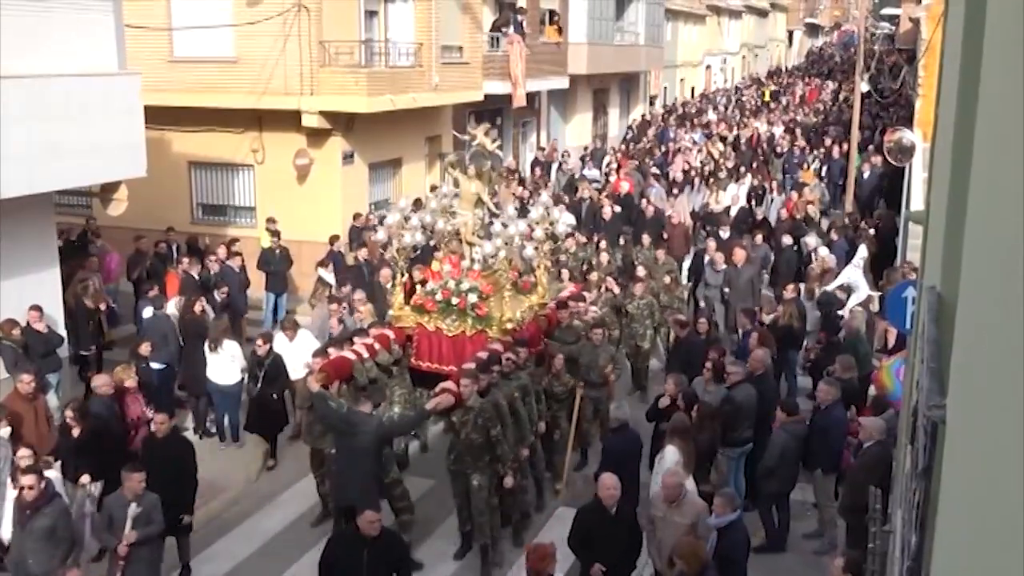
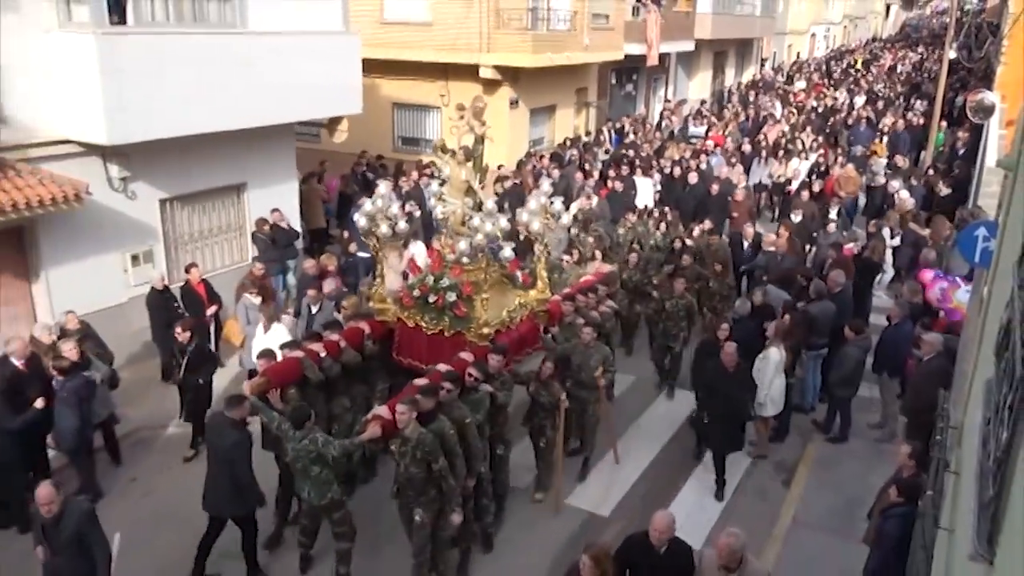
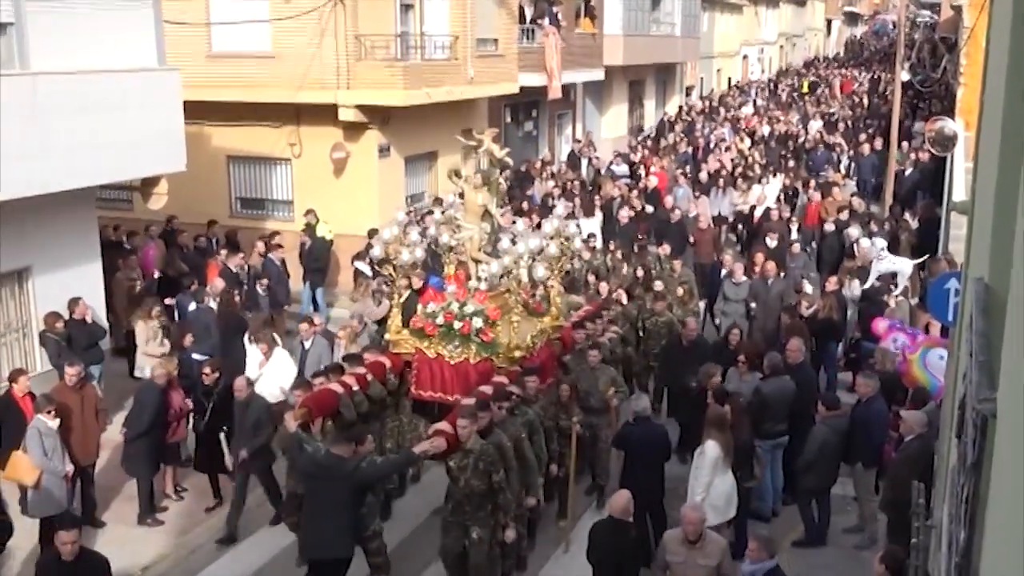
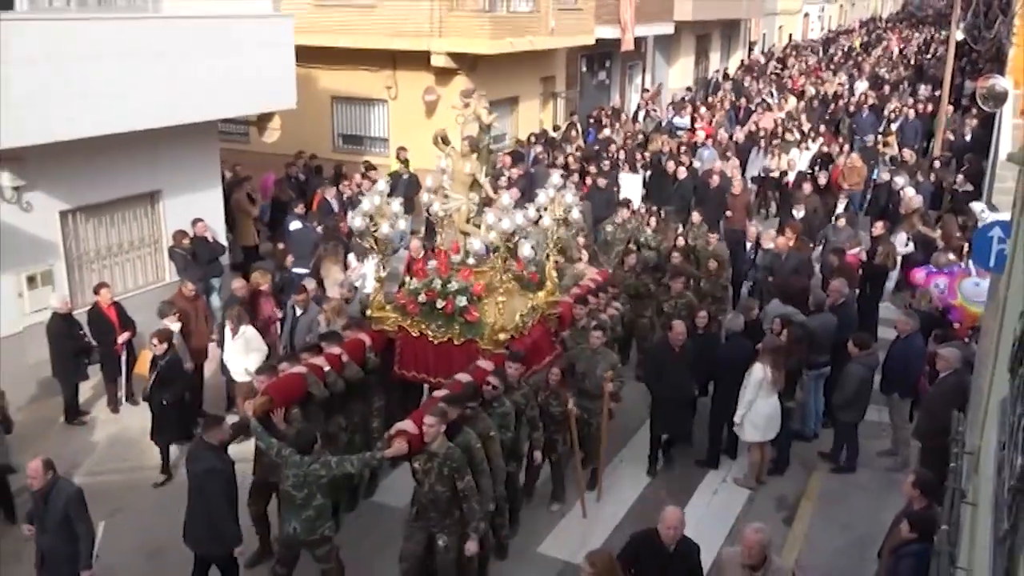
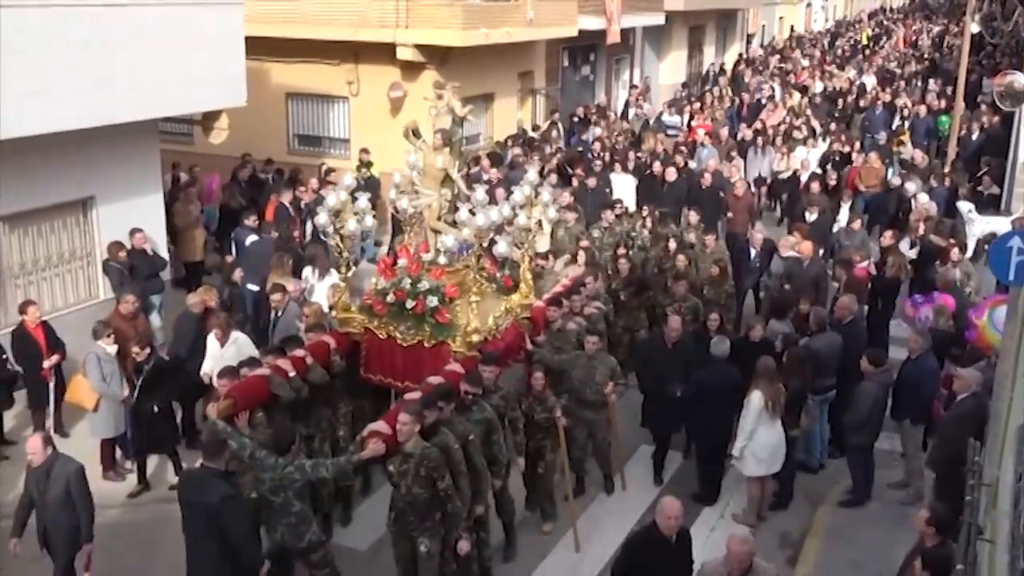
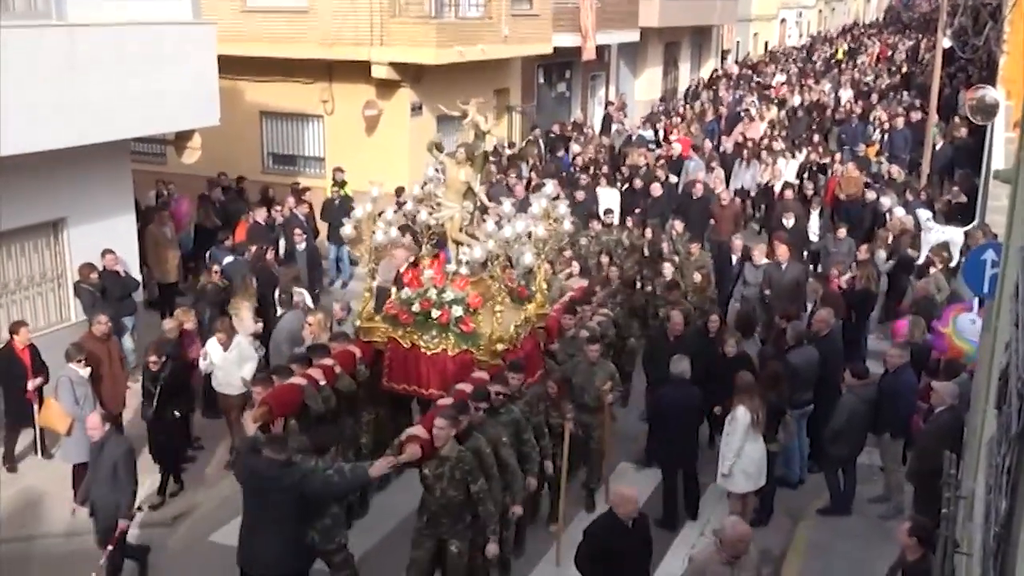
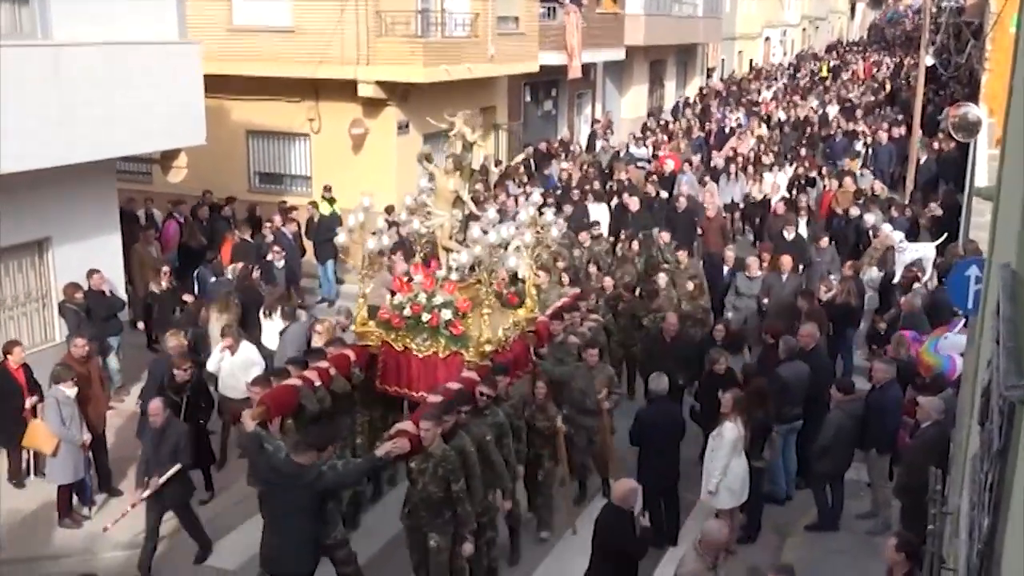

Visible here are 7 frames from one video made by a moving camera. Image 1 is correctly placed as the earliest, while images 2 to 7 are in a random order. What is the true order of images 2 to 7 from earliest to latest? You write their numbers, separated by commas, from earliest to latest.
3, 7, 6, 5, 4, 2
